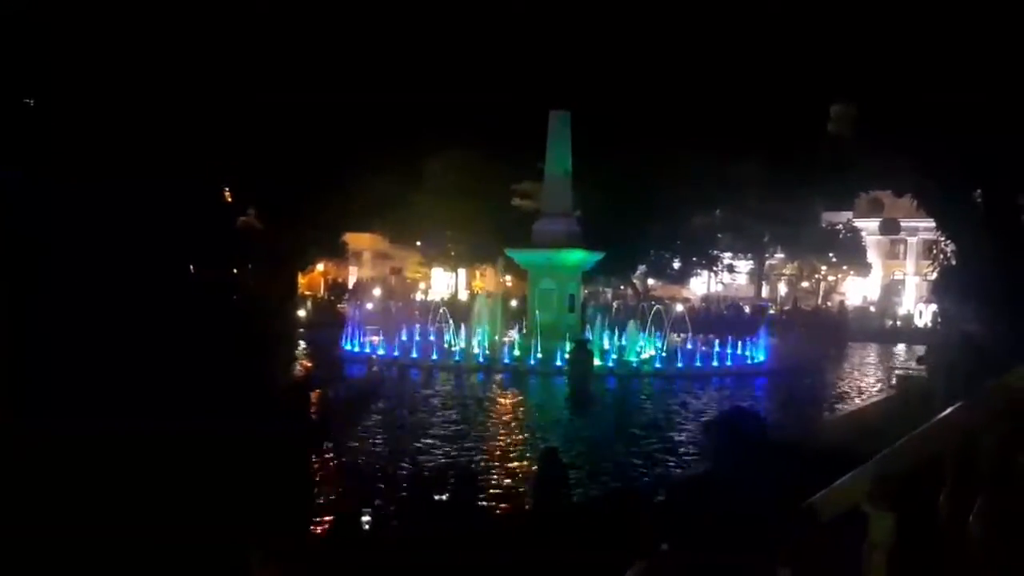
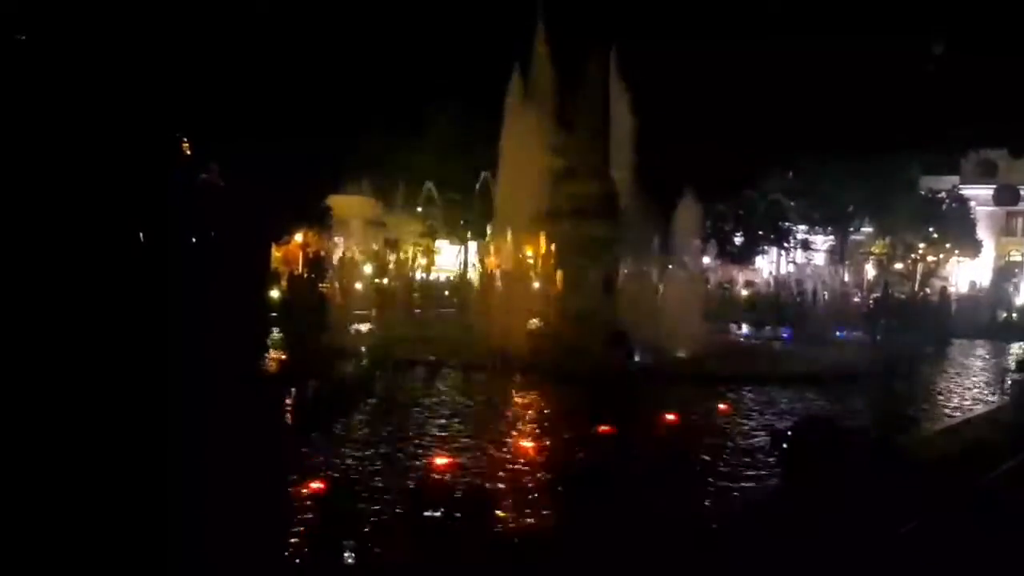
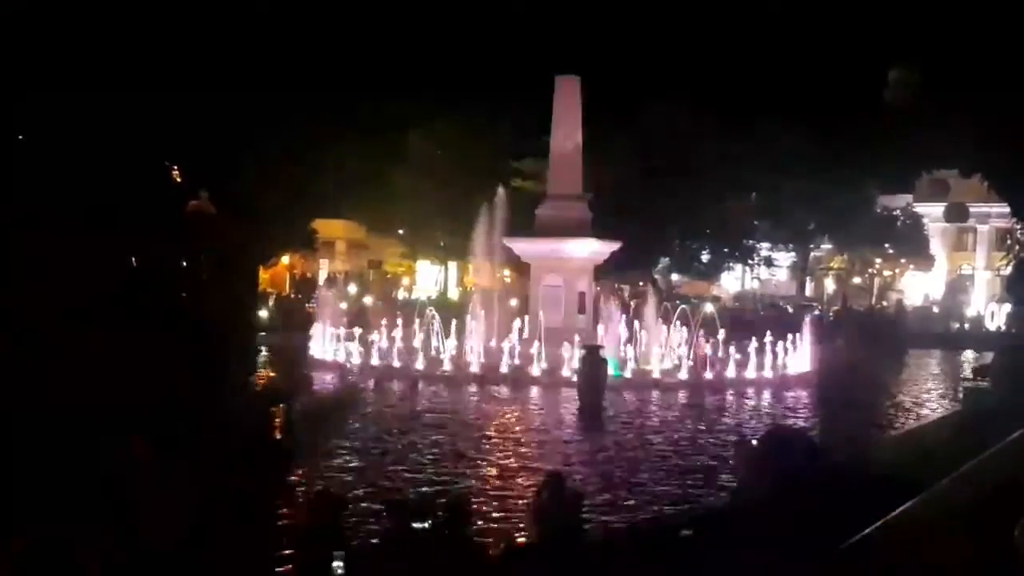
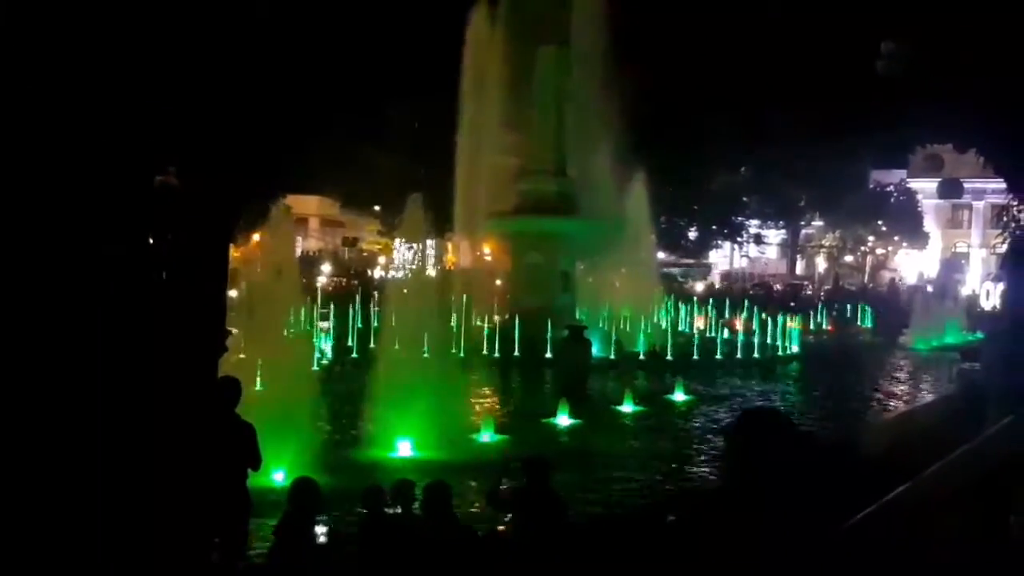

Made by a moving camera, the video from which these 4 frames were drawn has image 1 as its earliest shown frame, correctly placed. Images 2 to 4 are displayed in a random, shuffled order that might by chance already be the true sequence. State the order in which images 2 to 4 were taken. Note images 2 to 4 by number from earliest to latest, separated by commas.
3, 2, 4
